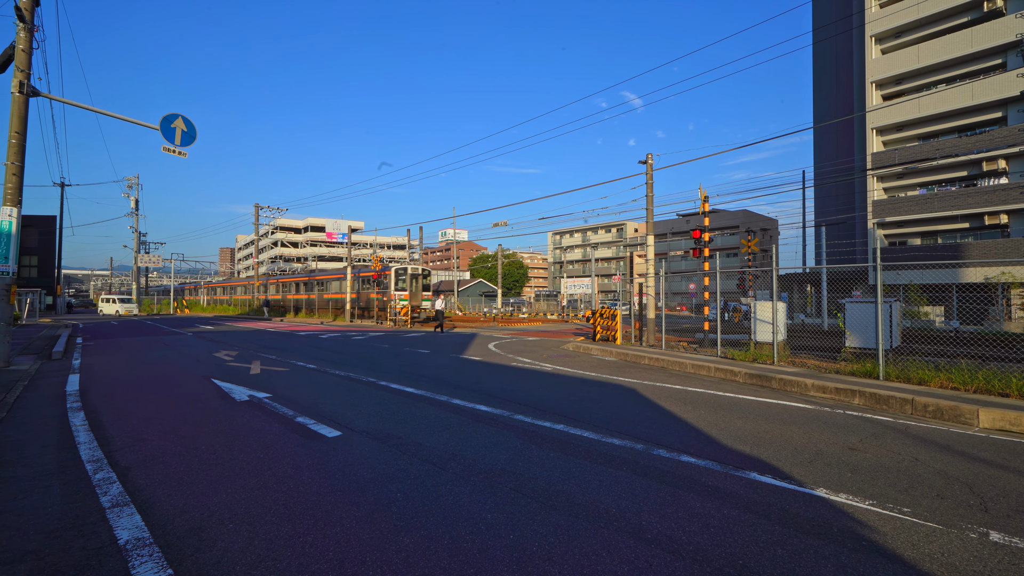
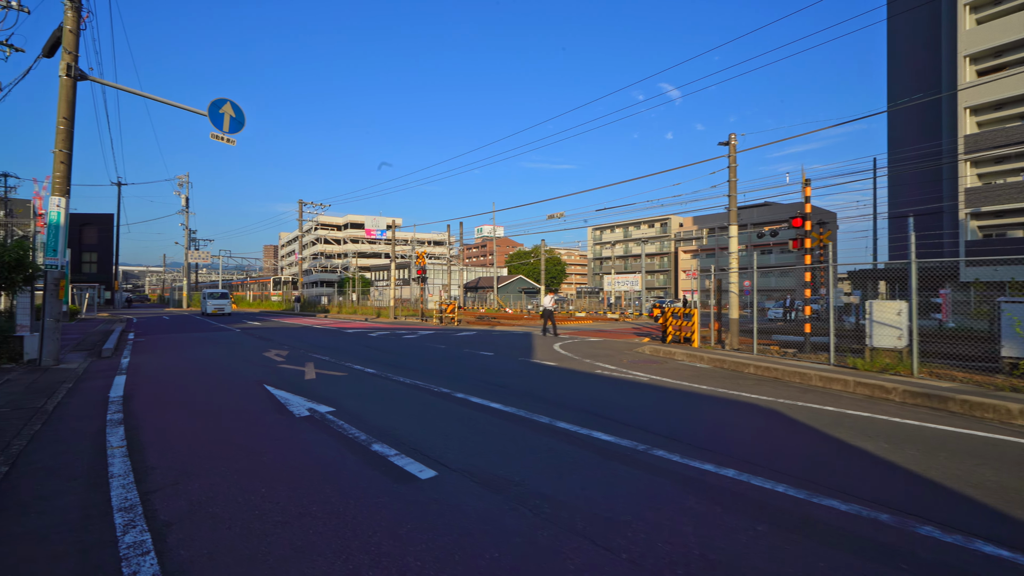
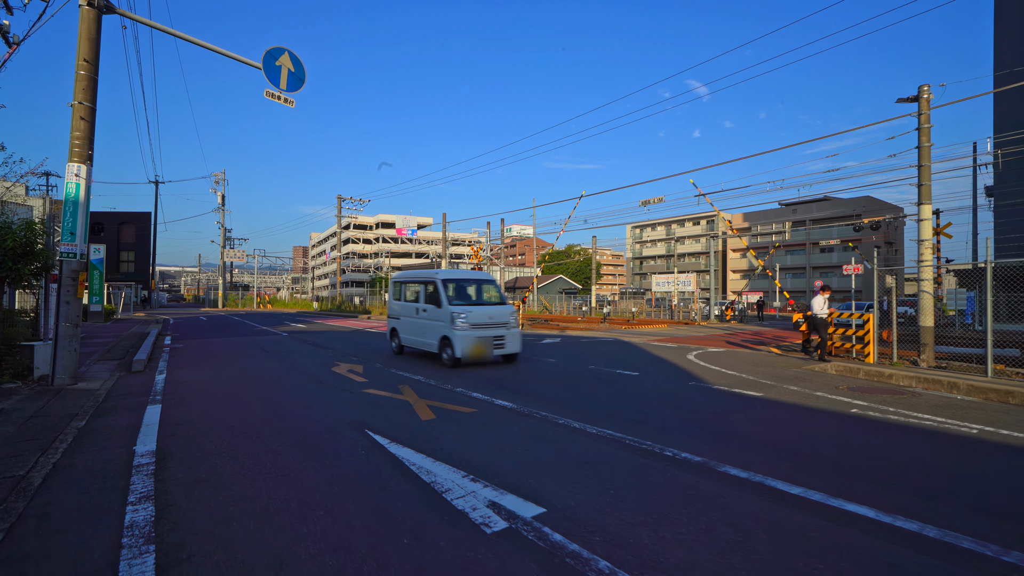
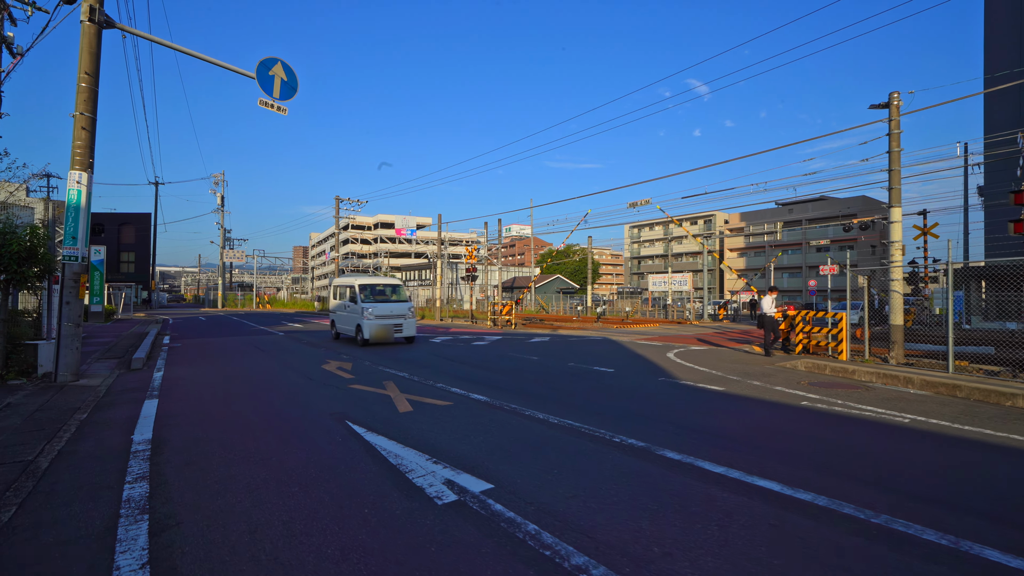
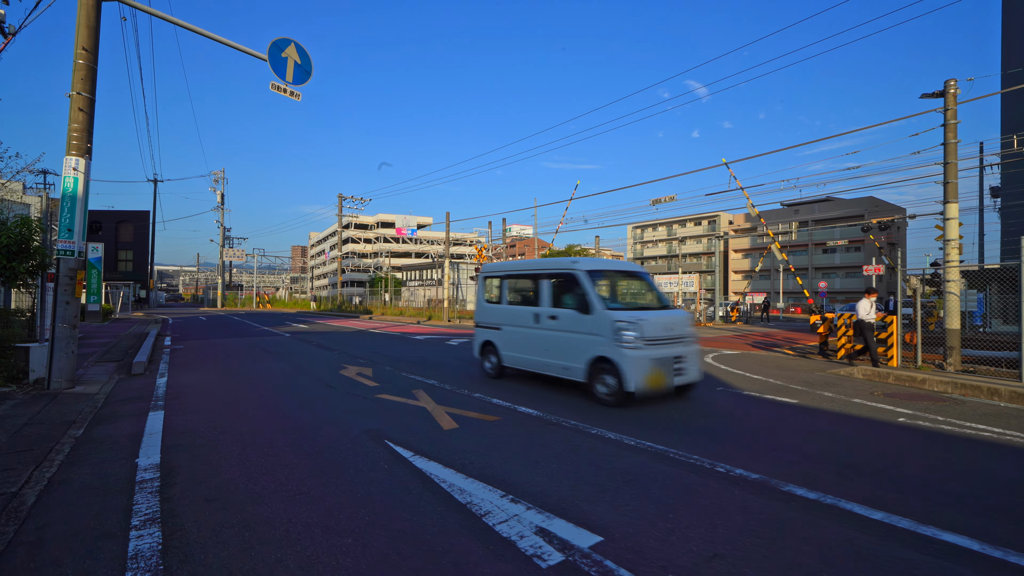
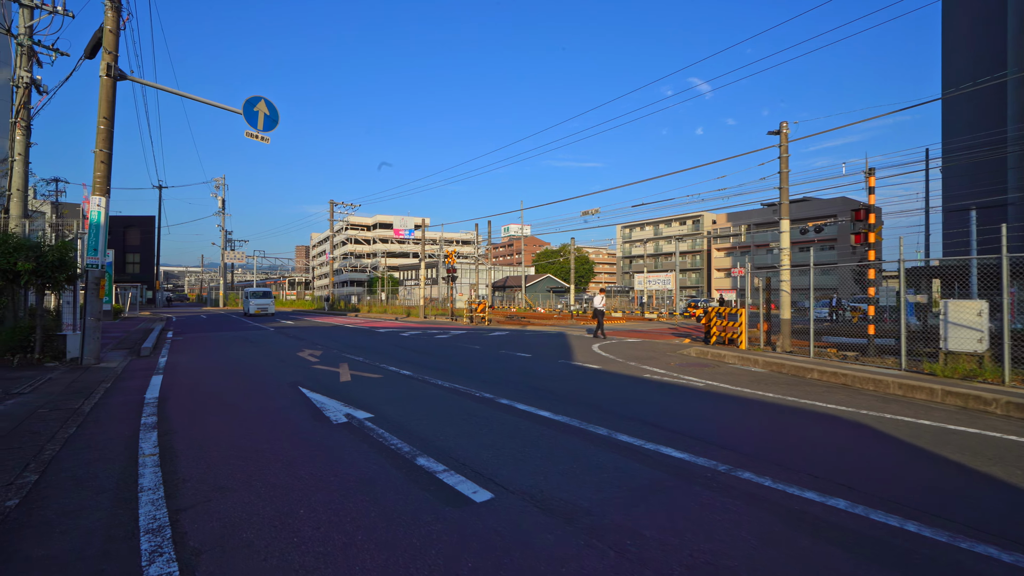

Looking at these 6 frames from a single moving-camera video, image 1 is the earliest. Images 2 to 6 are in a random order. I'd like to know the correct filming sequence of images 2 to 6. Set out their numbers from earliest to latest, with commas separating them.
2, 6, 4, 3, 5
